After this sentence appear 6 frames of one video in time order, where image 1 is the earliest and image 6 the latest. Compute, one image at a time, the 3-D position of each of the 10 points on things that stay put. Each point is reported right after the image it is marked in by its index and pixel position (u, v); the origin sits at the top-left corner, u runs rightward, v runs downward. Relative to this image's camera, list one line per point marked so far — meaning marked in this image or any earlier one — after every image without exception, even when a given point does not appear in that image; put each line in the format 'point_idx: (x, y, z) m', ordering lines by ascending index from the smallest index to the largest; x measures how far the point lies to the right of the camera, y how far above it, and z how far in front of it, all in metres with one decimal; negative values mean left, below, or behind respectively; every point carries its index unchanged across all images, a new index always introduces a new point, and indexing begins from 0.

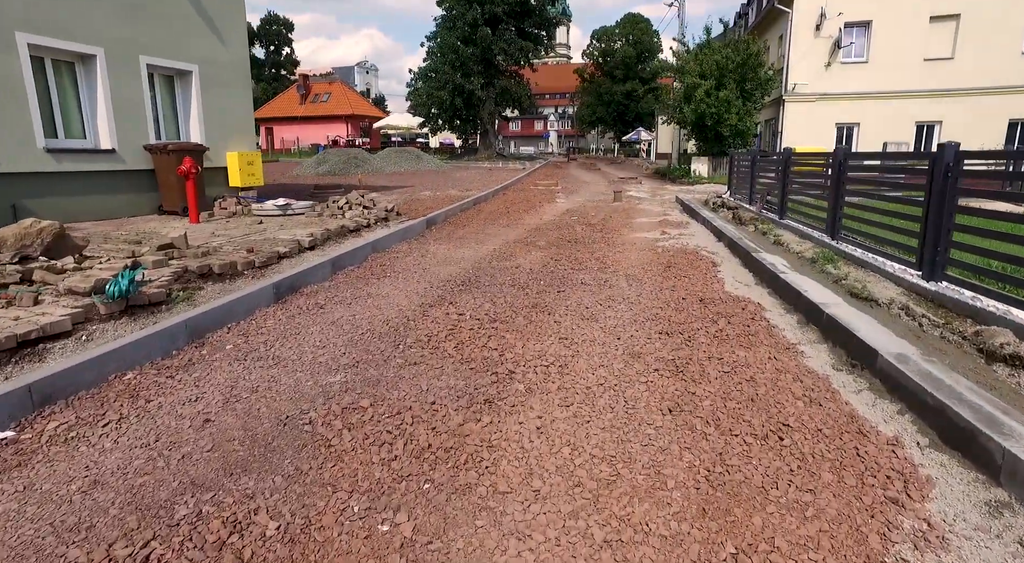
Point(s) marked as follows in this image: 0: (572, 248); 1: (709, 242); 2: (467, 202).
0: (+0.8, +0.4, +8.1) m
1: (+2.9, +0.6, +8.6) m
2: (-1.0, +1.7, +13.1) m
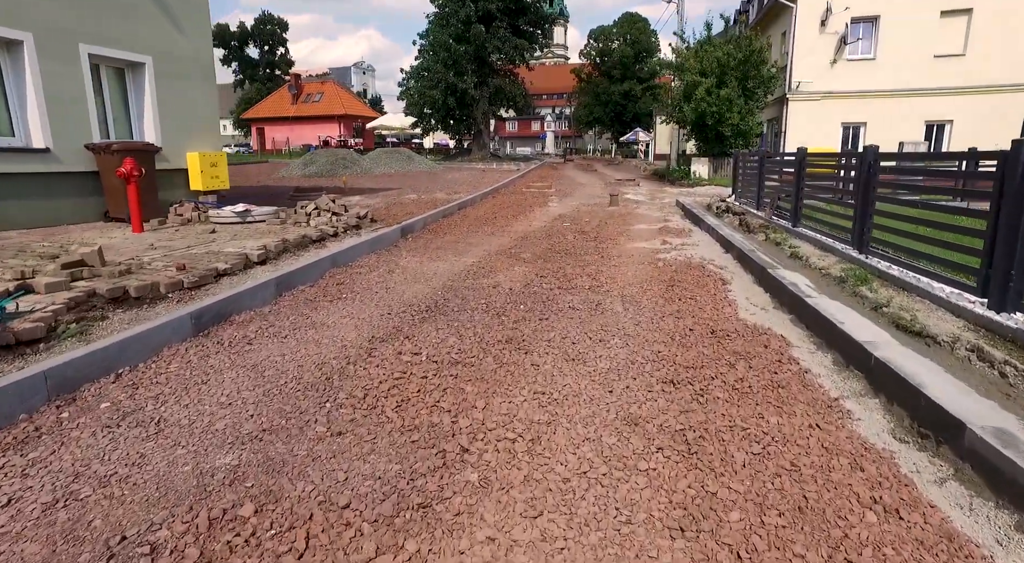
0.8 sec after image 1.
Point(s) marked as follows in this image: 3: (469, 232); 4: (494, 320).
0: (+0.6, +0.2, +7.2) m
1: (+2.7, +0.3, +7.6) m
2: (-1.3, +1.5, +12.2) m
3: (-0.7, +0.8, +9.7) m
4: (-0.1, -0.3, +4.7) m
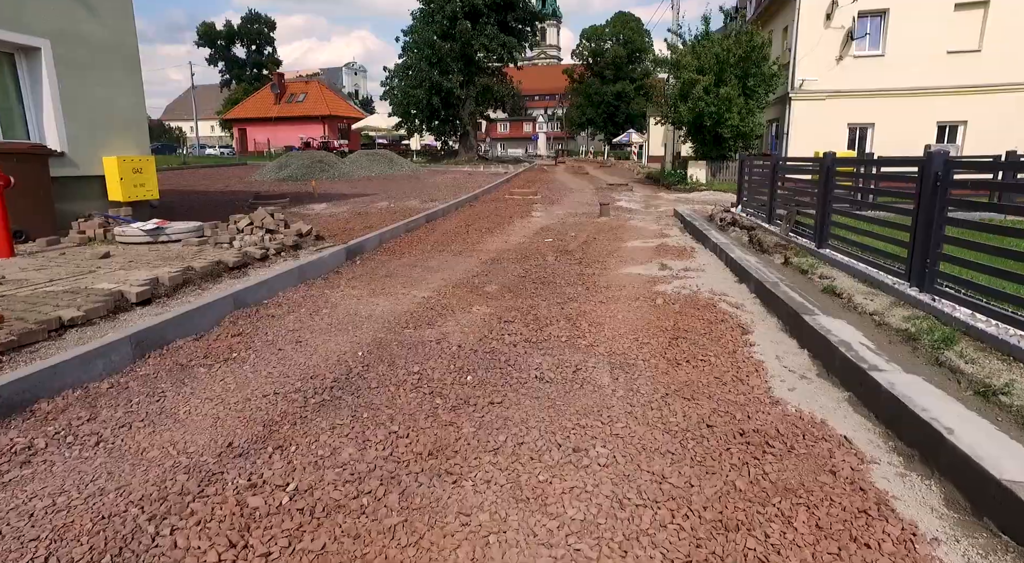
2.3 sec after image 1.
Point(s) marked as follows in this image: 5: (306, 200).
0: (+0.2, -0.1, +5.7) m
1: (+2.3, 0.0, +6.2) m
2: (-1.7, +1.1, +10.7) m
3: (-1.1, +0.4, +8.2) m
4: (-0.5, -0.7, +3.2) m
5: (-6.0, +2.4, +17.1) m
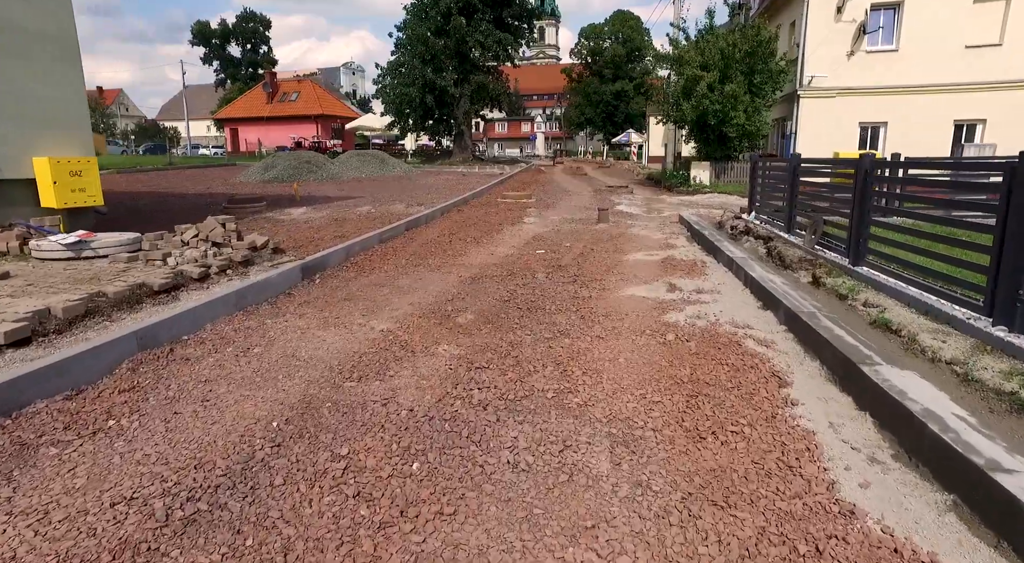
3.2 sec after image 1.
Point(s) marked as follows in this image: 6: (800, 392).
0: (0.0, -0.4, +4.7) m
1: (+2.1, -0.3, +5.2) m
2: (-1.9, +0.9, +9.7) m
3: (-1.3, +0.1, +7.2) m
4: (-0.7, -0.9, +2.2) m
5: (-6.2, +2.1, +16.1) m
6: (+1.8, -0.7, +3.6) m
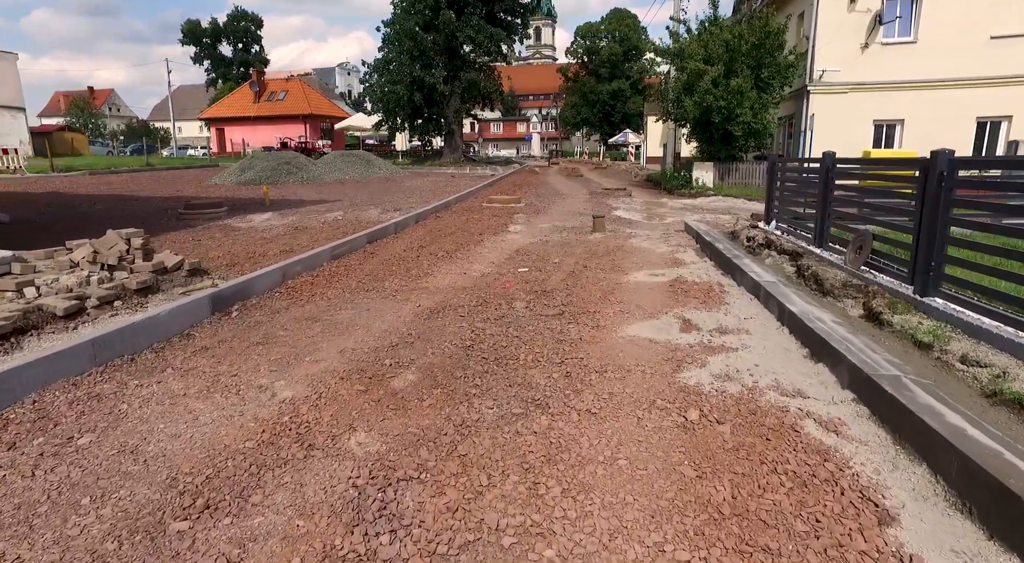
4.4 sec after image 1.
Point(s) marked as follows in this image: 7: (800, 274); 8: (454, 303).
0: (-0.2, -0.7, +3.3) m
1: (+1.9, -0.5, +3.8) m
2: (-2.2, +0.6, +8.3) m
3: (-1.6, -0.2, +5.8) m
4: (-0.9, -1.2, +0.8) m
5: (-6.5, +1.8, +14.6) m
6: (+1.5, -0.9, +2.2) m
7: (+3.0, +0.1, +6.2) m
8: (-0.6, -0.2, +5.6) m
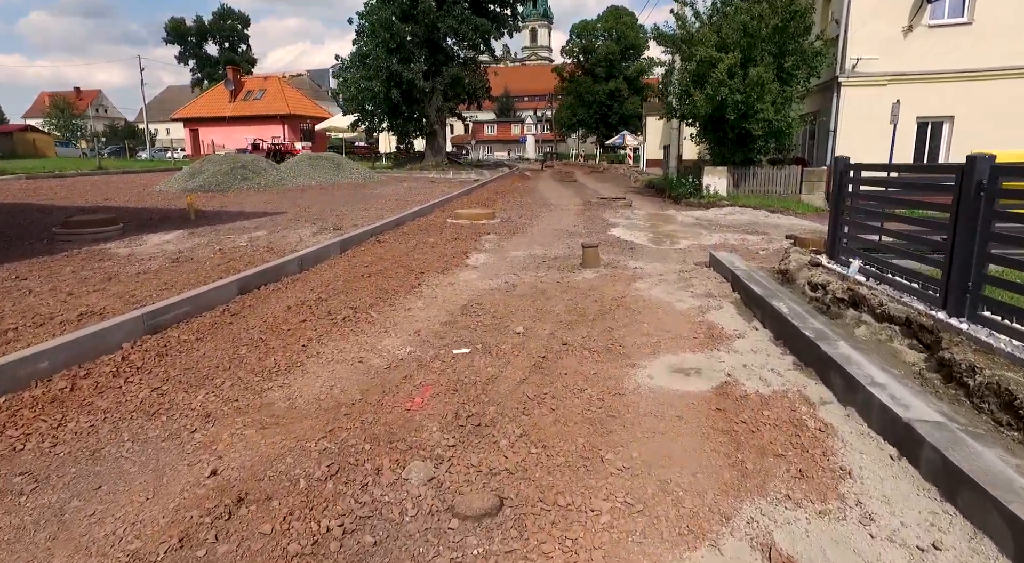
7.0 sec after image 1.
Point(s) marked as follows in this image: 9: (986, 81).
0: (-0.7, -1.3, +0.4) m
1: (+1.4, -1.2, +0.9) m
2: (-2.7, -0.1, +5.4) m
3: (-2.1, -0.8, +2.9) m
4: (-1.4, -1.9, -2.1) m
5: (-7.0, +1.1, +11.7) m
6: (+1.0, -1.6, -0.7) m
7: (+2.5, -0.5, +3.3) m
8: (-1.1, -0.9, +2.7) m
9: (+11.4, +4.8, +14.1) m
